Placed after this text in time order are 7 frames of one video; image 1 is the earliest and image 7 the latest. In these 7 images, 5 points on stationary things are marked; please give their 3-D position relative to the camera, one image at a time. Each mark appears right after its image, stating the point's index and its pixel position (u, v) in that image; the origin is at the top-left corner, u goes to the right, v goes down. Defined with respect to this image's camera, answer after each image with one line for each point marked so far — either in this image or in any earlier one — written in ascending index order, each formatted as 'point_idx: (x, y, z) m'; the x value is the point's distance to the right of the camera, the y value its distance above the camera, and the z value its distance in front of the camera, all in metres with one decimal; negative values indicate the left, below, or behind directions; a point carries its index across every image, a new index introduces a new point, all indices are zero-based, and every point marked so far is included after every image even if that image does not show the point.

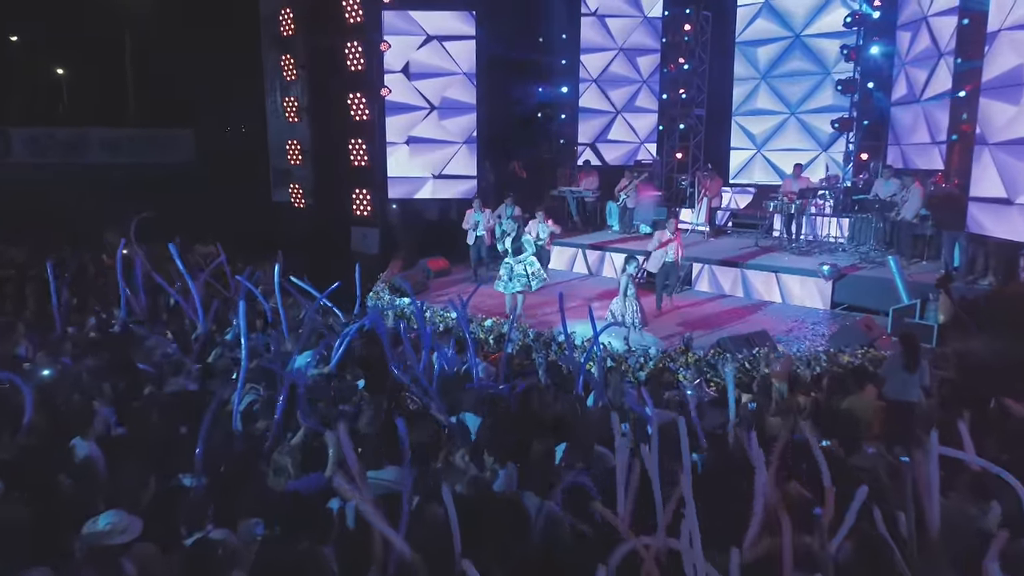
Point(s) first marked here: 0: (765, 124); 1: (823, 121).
0: (+4.6, +3.1, +13.5) m
1: (+5.5, +2.9, +12.7) m
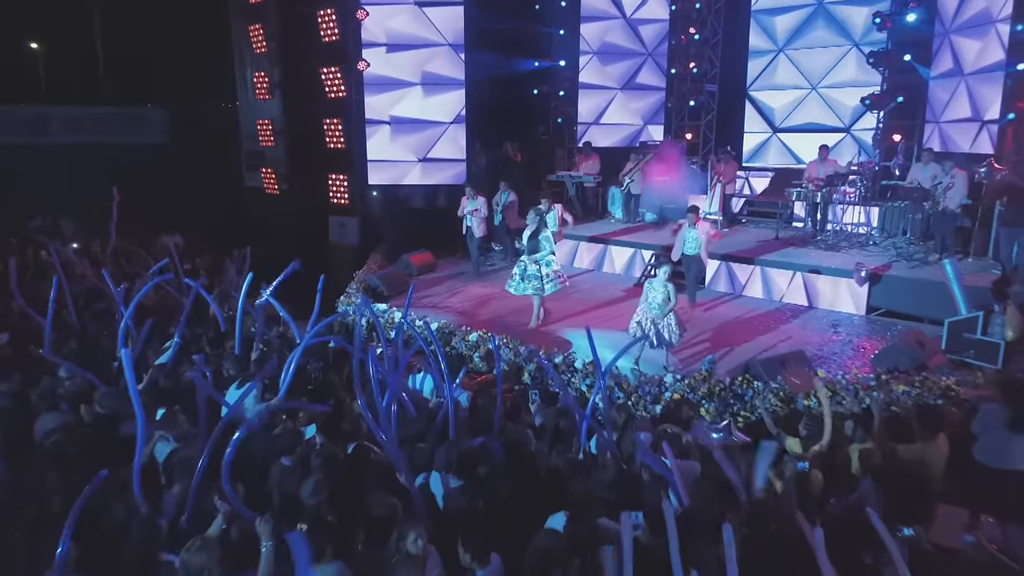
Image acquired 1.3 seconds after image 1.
0: (+4.5, +3.2, +12.3) m
1: (+5.4, +3.0, +11.5) m
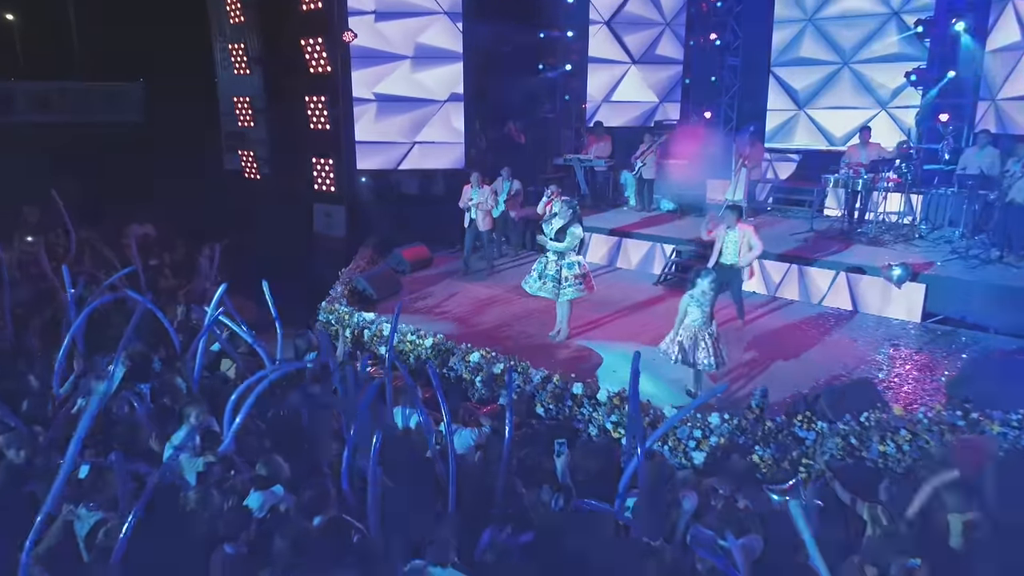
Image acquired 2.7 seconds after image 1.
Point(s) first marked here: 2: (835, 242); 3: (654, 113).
0: (+4.6, +3.3, +11.2) m
1: (+5.5, +3.1, +10.4) m
2: (+4.0, +0.6, +8.7) m
3: (+2.6, +3.1, +12.7) m
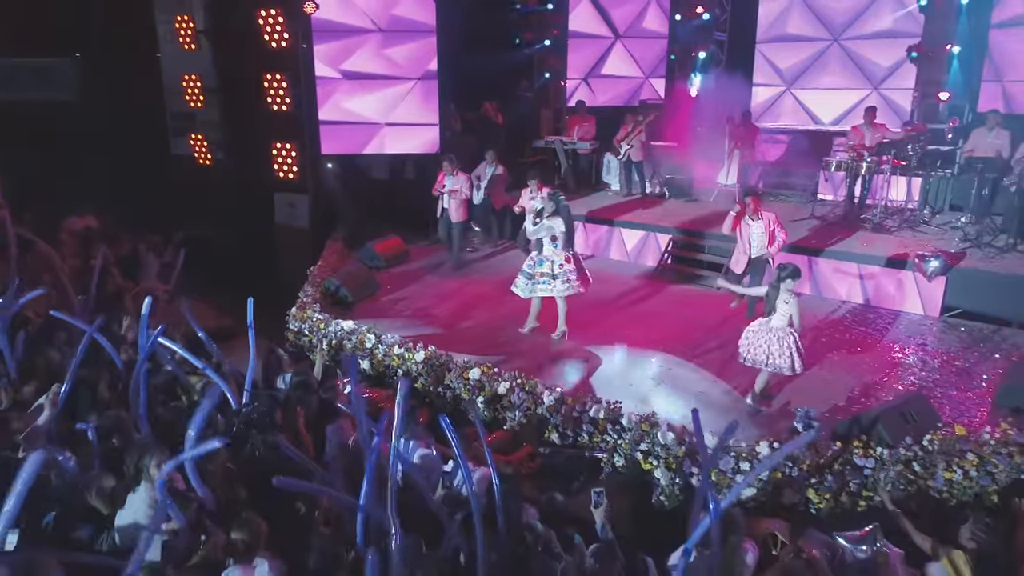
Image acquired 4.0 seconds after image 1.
0: (+4.2, +3.5, +10.7) m
1: (+5.1, +3.3, +9.9) m
2: (+3.8, +0.7, +8.3) m
3: (+2.2, +3.3, +12.0) m
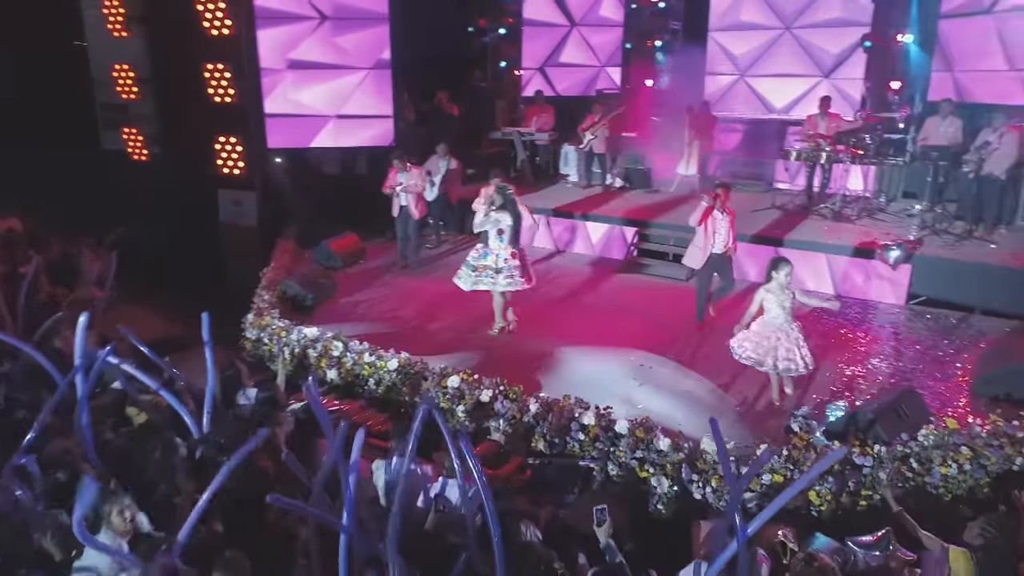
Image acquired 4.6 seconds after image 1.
0: (+3.5, +3.6, +10.7) m
1: (+4.5, +3.4, +10.0) m
2: (+3.4, +0.8, +8.3) m
3: (+1.4, +3.5, +11.9) m
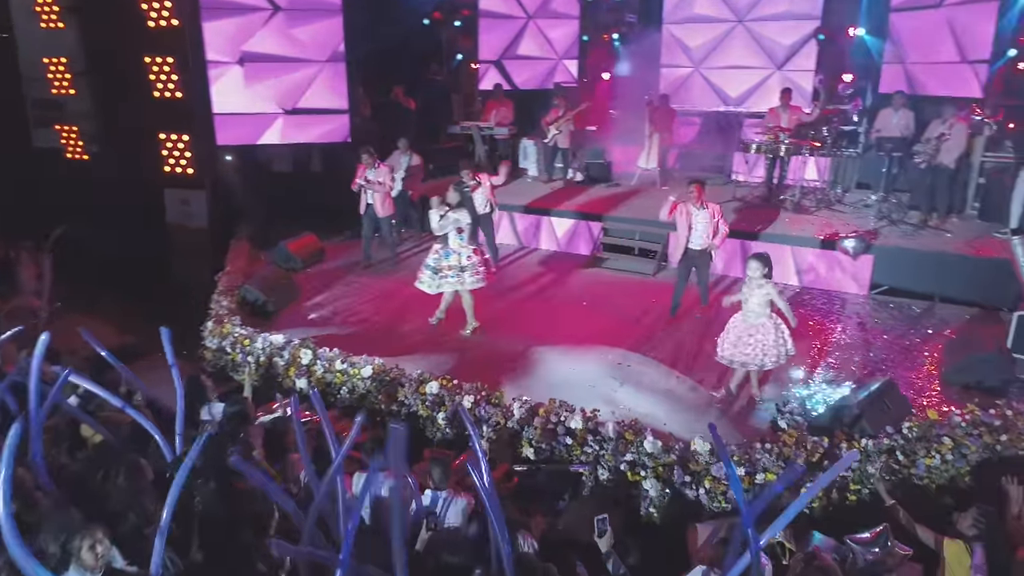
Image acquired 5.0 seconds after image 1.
0: (+2.9, +3.7, +10.7) m
1: (+3.9, +3.6, +10.1) m
2: (+2.9, +0.9, +8.4) m
3: (+0.6, +3.5, +11.8) m
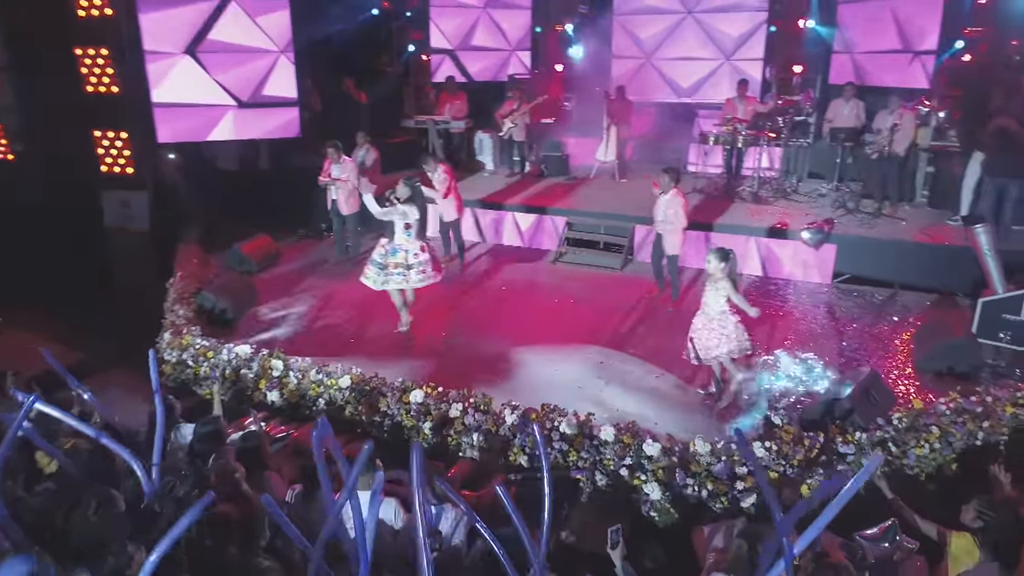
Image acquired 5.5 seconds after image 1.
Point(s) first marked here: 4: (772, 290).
0: (+2.1, +3.9, +10.7) m
1: (+3.2, +3.7, +10.2) m
2: (+2.5, +1.0, +8.4) m
3: (-0.2, +3.6, +11.6) m
4: (+2.5, 0.0, +7.0) m
